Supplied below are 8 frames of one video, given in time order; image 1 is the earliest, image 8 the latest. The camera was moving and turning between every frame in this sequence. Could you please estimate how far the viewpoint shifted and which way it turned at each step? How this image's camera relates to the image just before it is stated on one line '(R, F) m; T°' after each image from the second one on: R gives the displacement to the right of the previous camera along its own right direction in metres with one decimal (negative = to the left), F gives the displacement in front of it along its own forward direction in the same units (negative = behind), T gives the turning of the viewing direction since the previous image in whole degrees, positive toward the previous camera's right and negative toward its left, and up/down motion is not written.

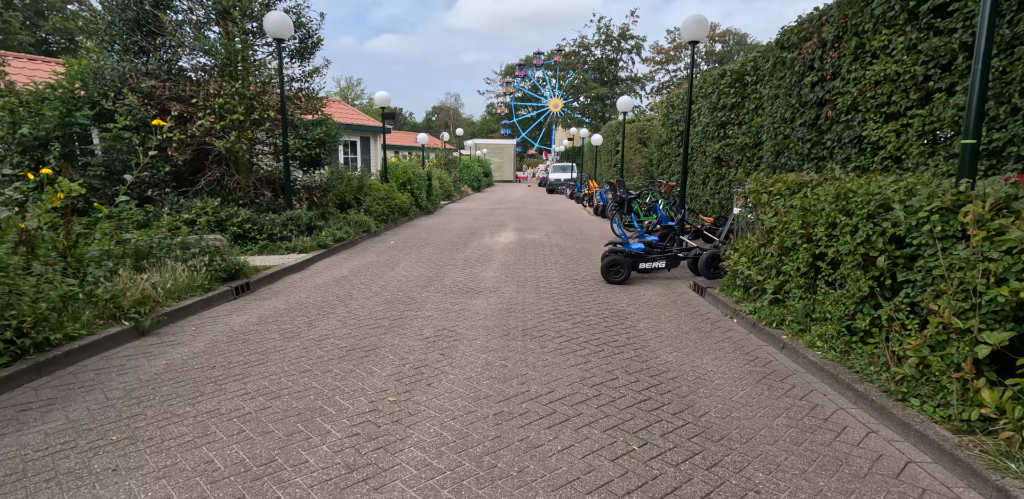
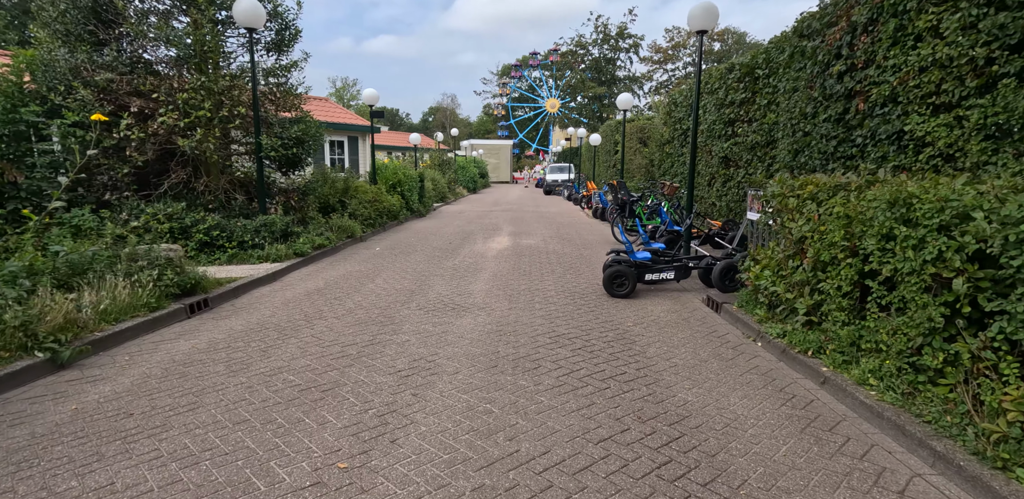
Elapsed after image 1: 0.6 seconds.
(+0.1, +0.8) m; 0°
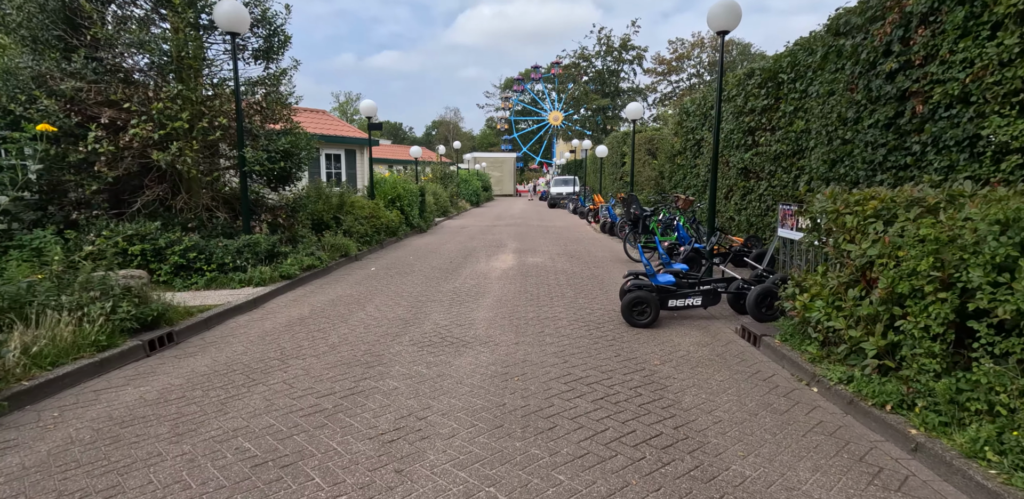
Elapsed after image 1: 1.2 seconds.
(0.0, +0.8) m; 0°
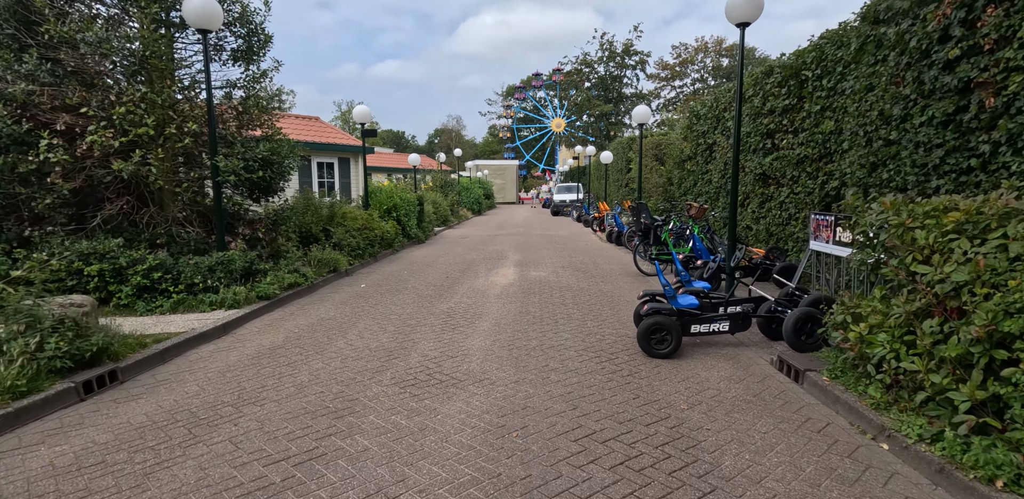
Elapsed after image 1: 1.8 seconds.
(0.0, +0.8) m; 0°
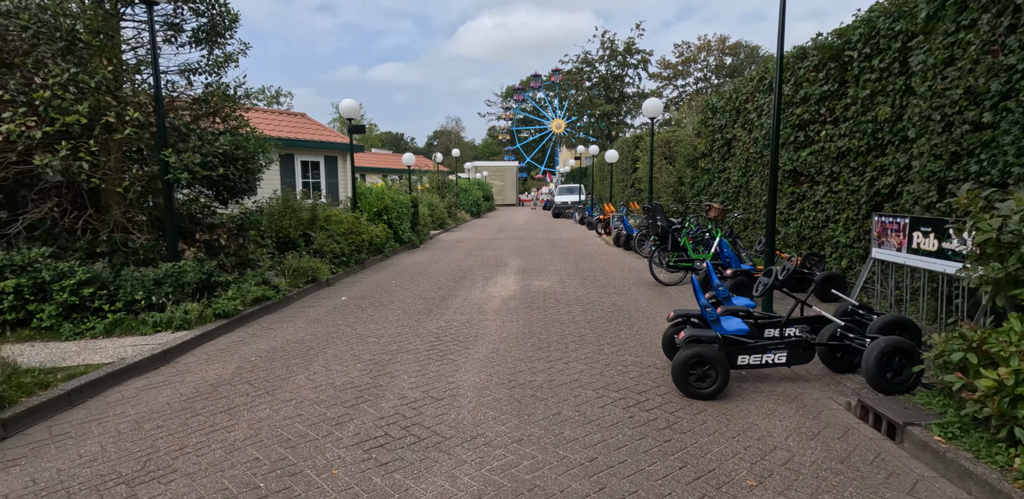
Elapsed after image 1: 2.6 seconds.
(0.0, +1.1) m; 0°
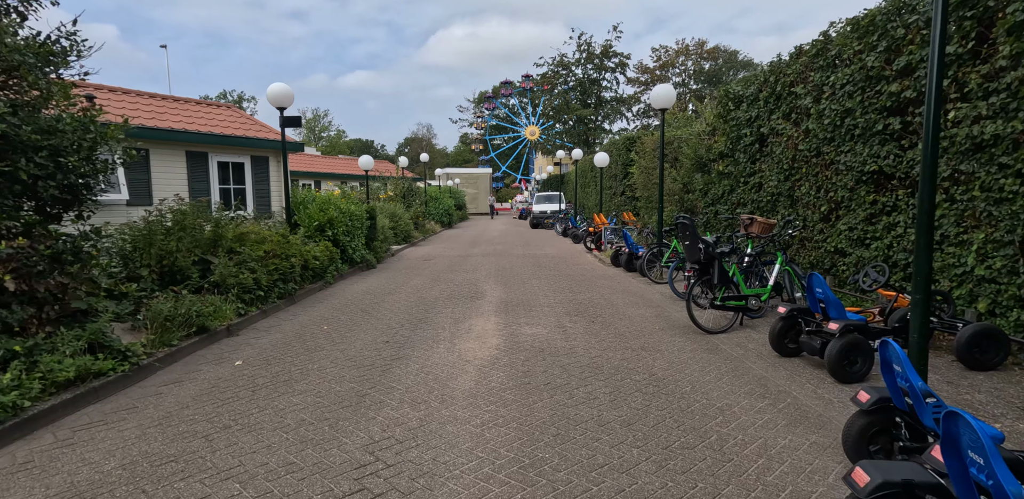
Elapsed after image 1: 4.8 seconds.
(-0.1, +2.8) m; +3°
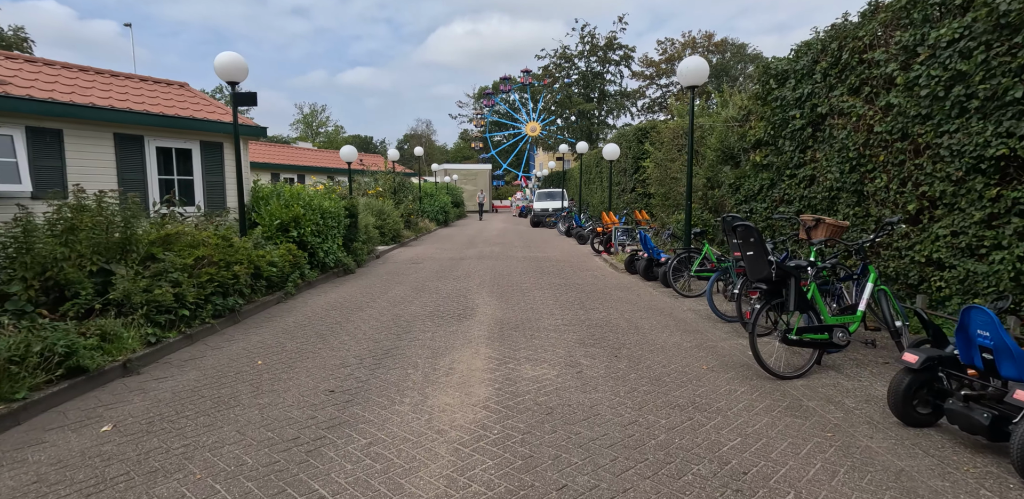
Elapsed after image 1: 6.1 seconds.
(0.0, +1.8) m; 0°
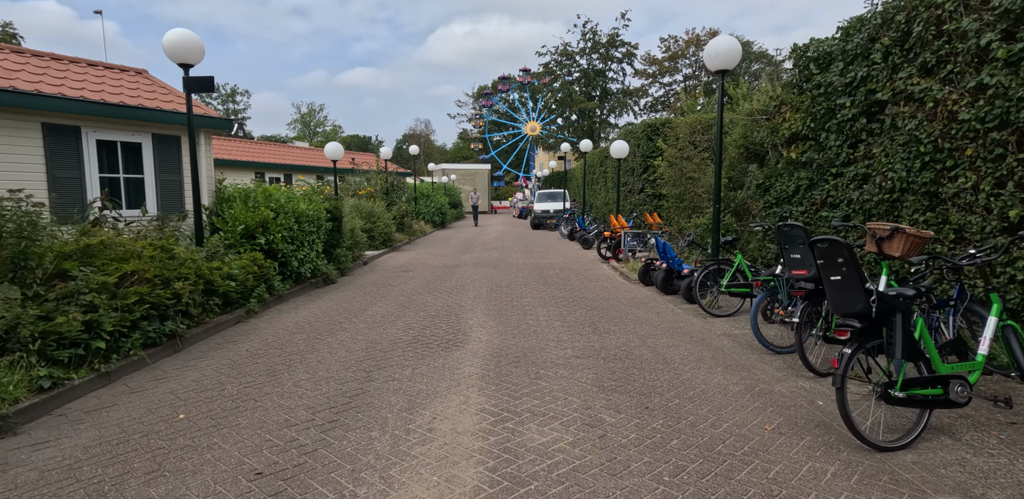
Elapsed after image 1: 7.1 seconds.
(0.0, +1.3) m; 0°
